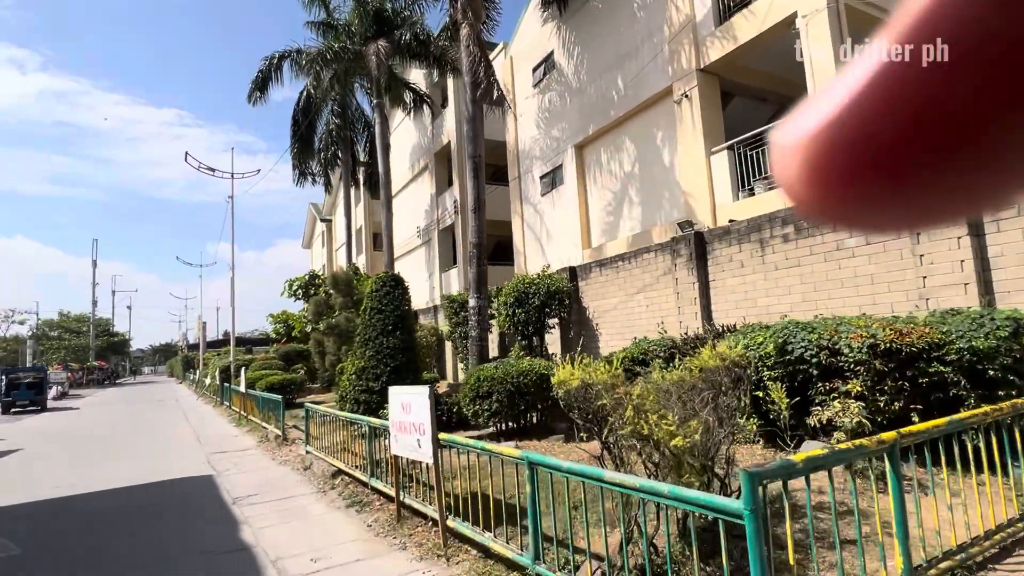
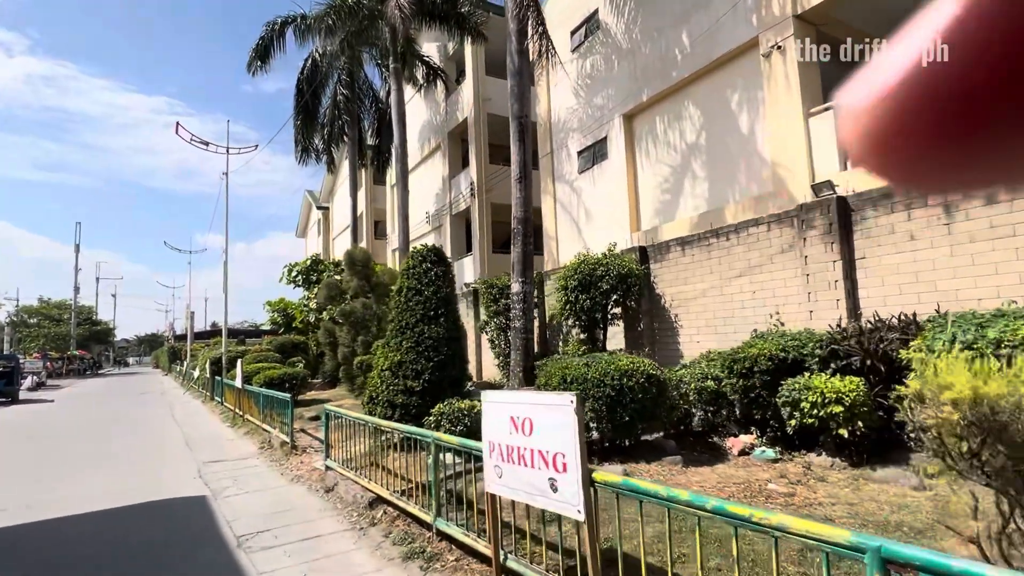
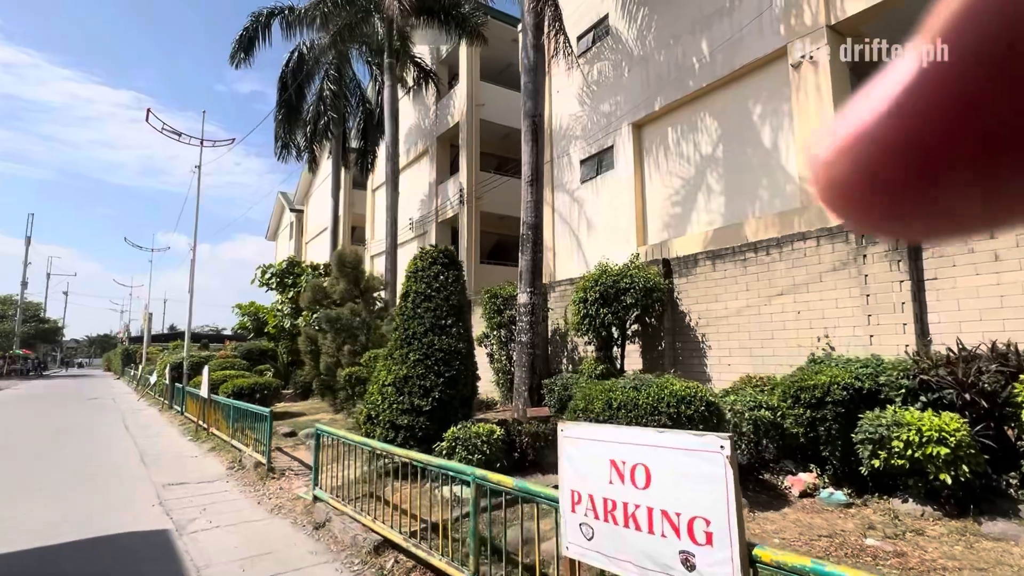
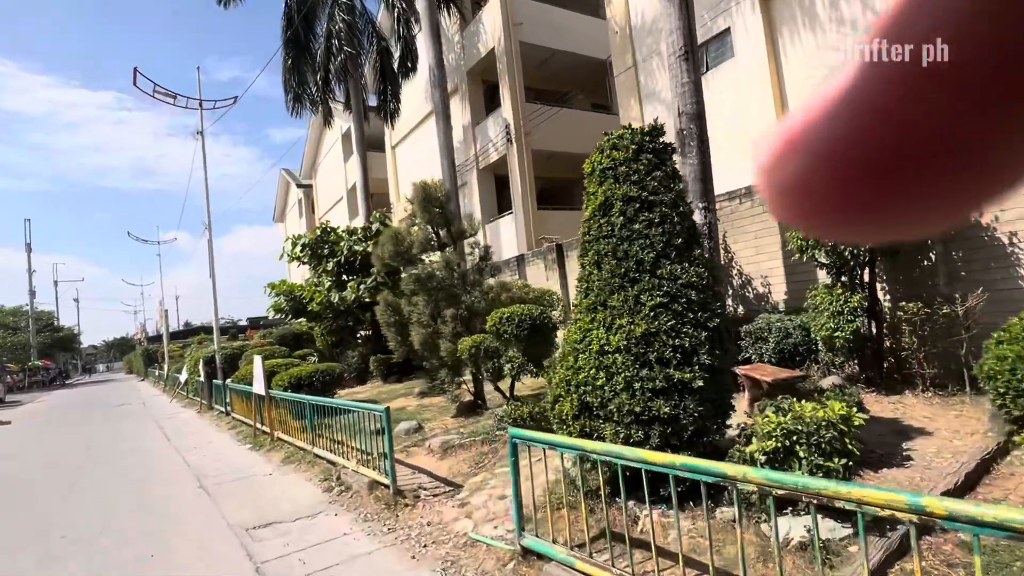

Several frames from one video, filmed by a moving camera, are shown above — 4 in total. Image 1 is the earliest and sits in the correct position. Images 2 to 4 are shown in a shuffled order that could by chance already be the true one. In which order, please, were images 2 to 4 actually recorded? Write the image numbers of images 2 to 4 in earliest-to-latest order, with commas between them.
2, 3, 4
